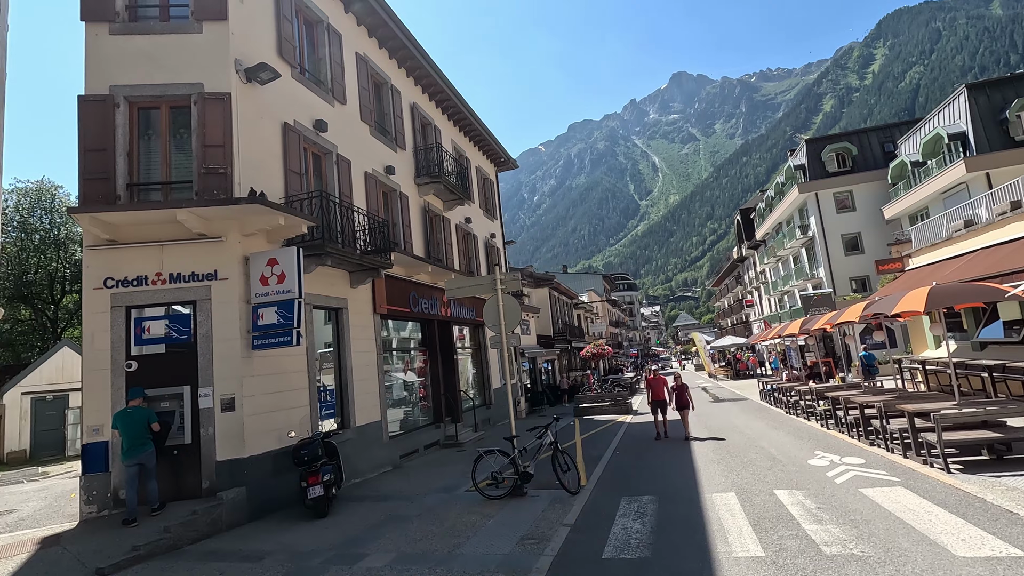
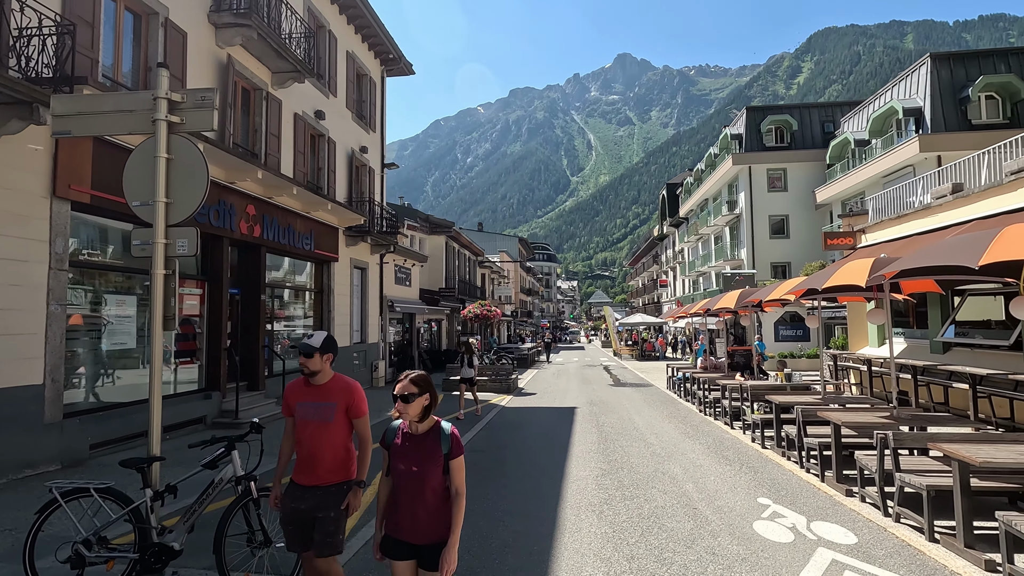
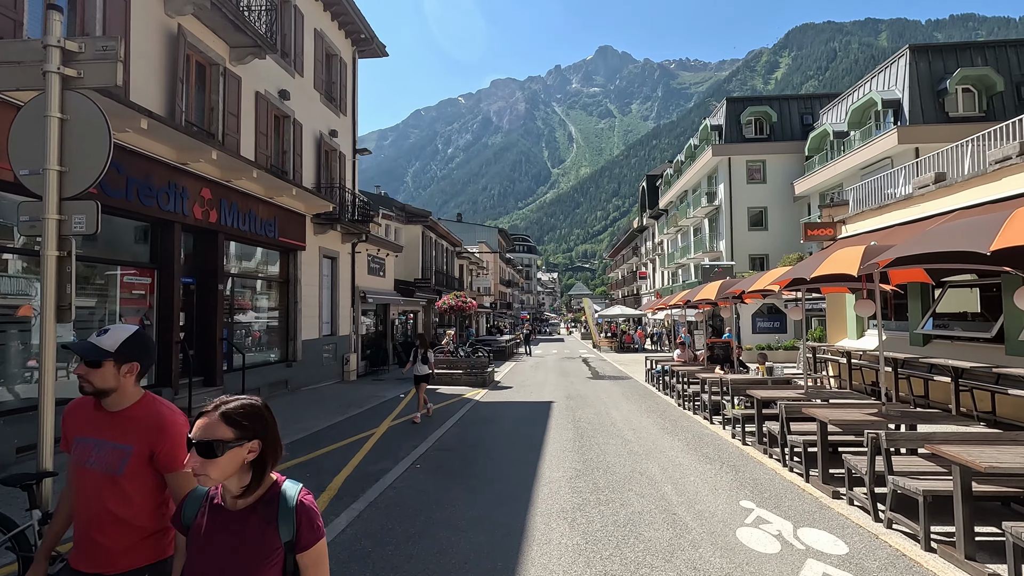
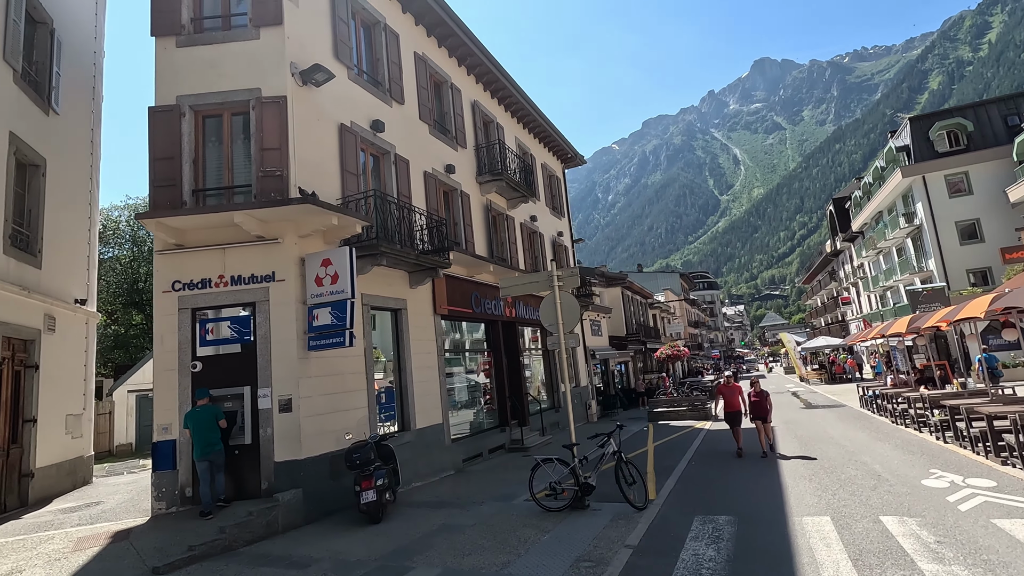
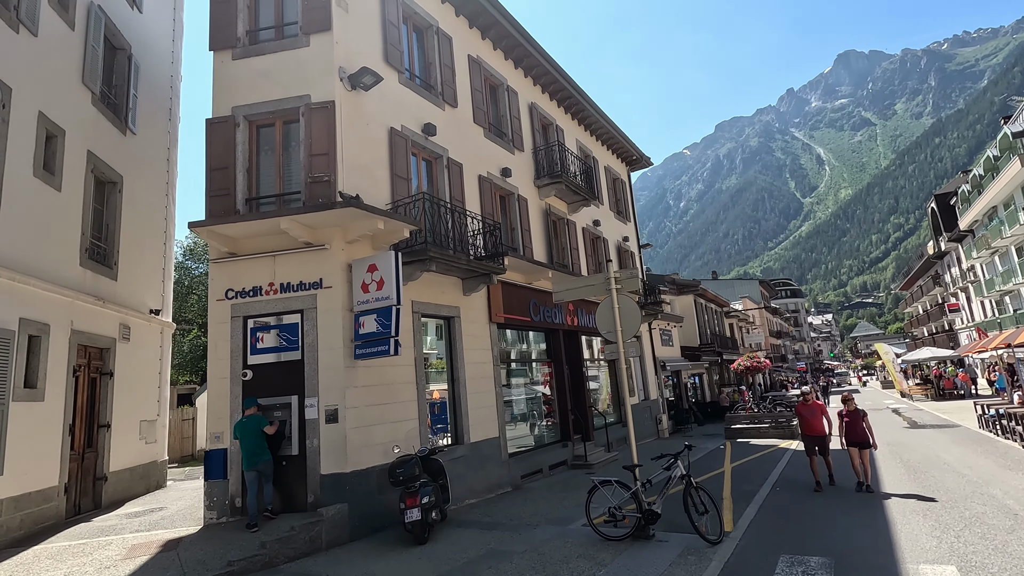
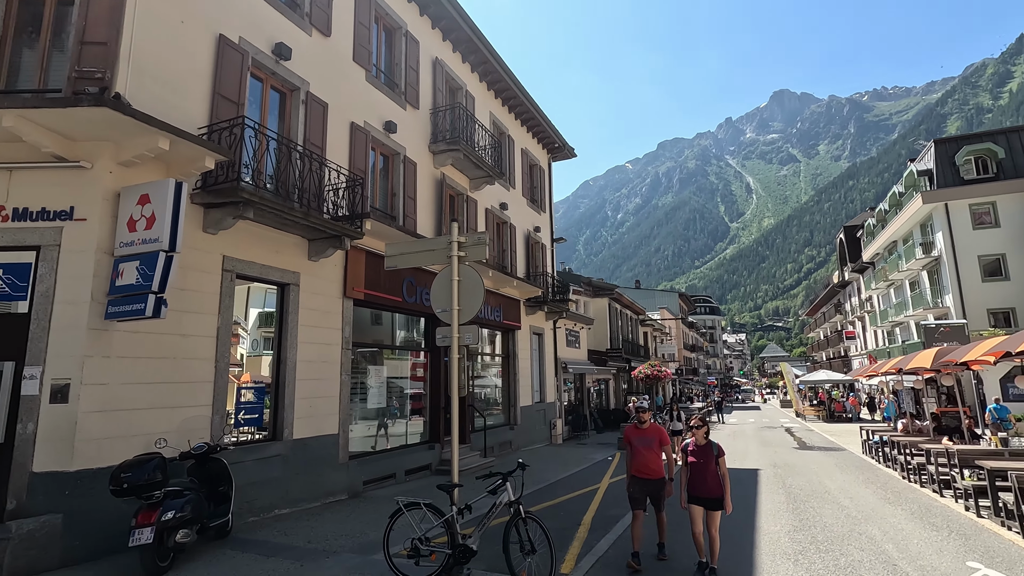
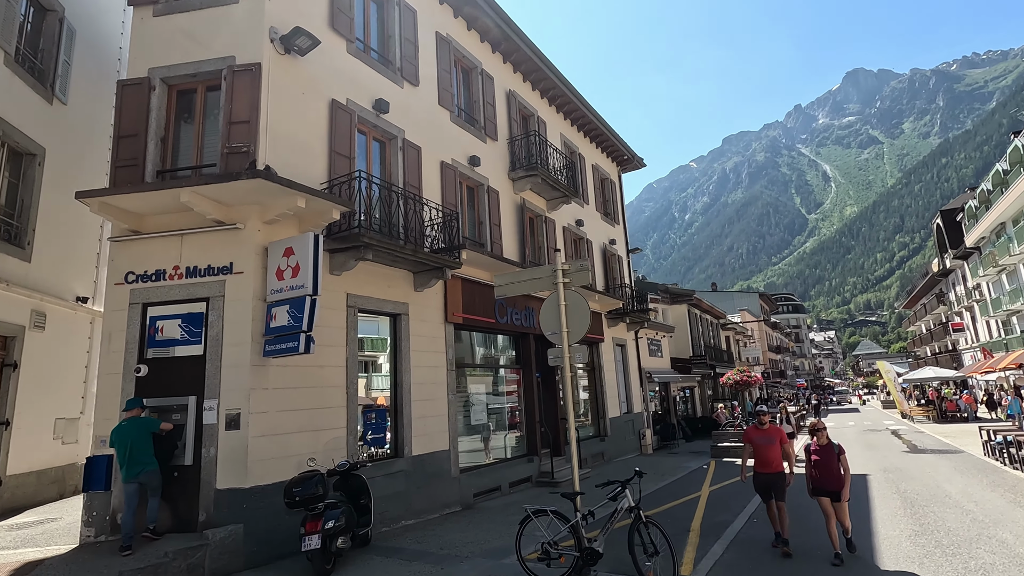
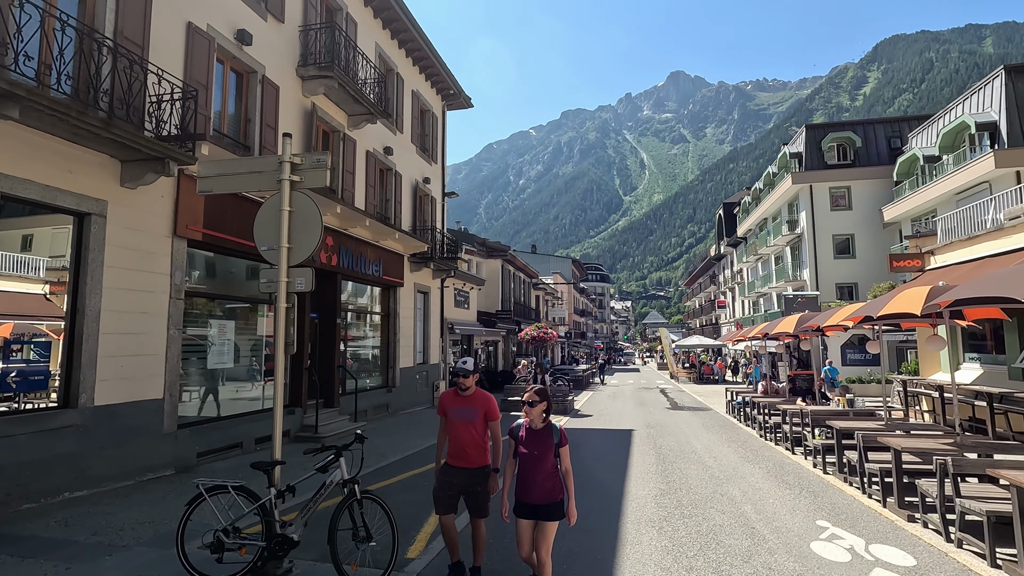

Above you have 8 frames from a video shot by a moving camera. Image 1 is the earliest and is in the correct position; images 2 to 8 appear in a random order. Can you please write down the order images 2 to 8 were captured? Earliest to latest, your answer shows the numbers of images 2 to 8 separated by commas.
4, 5, 7, 6, 8, 2, 3
